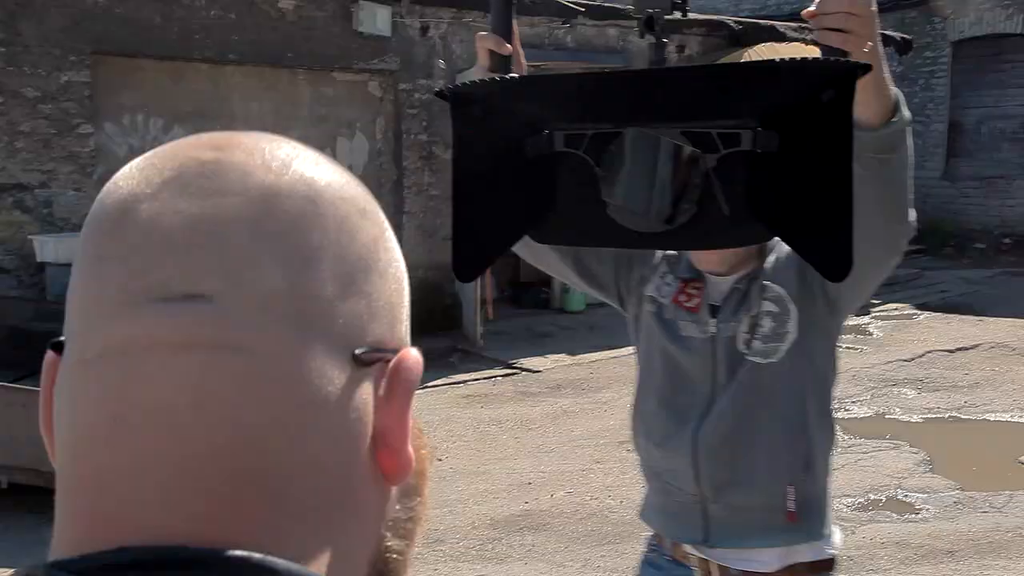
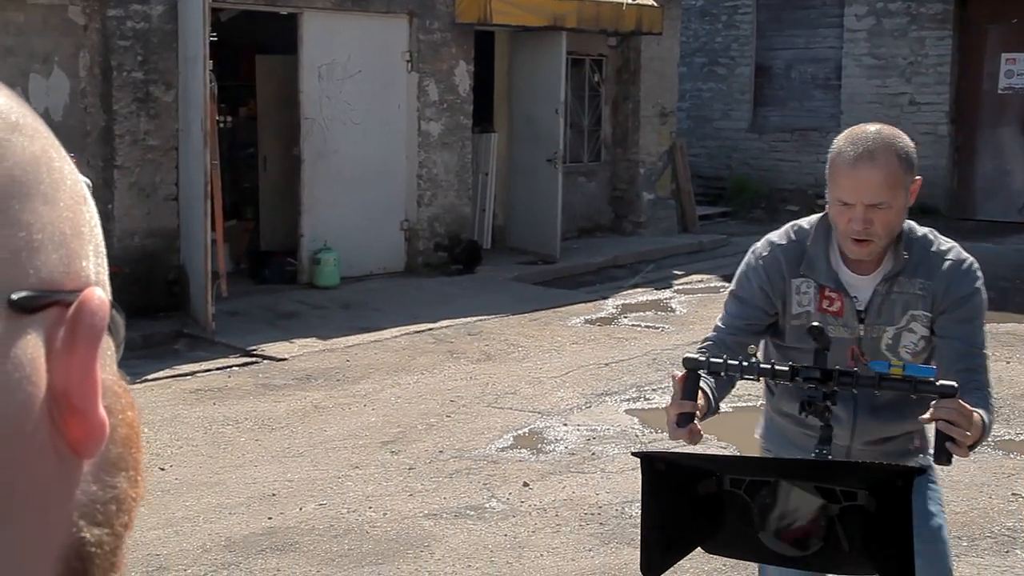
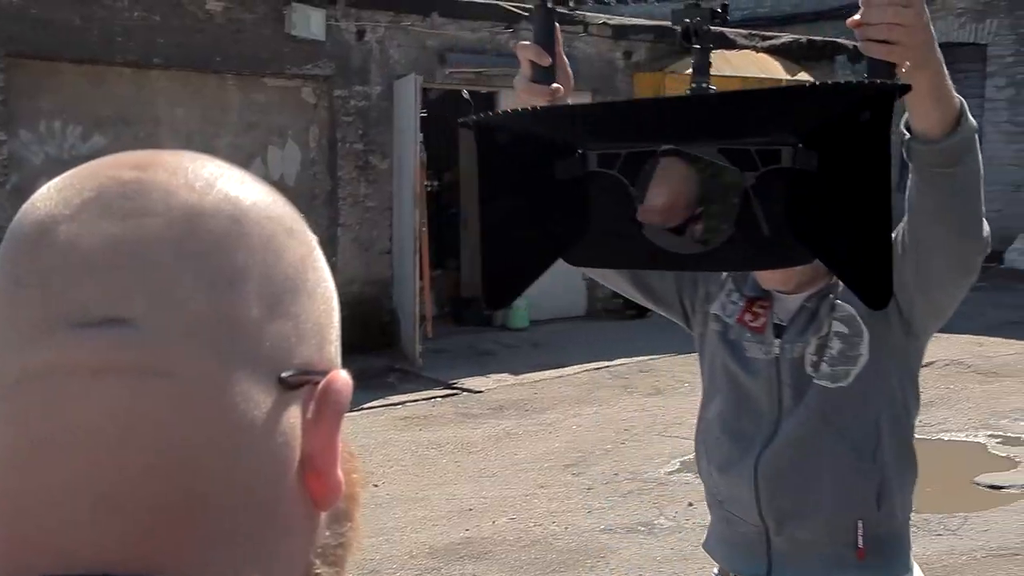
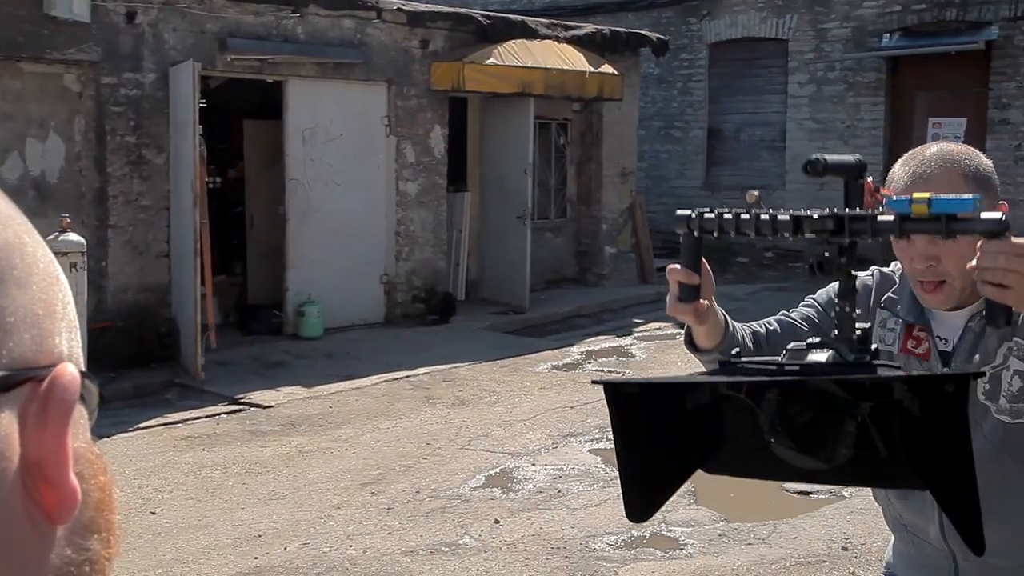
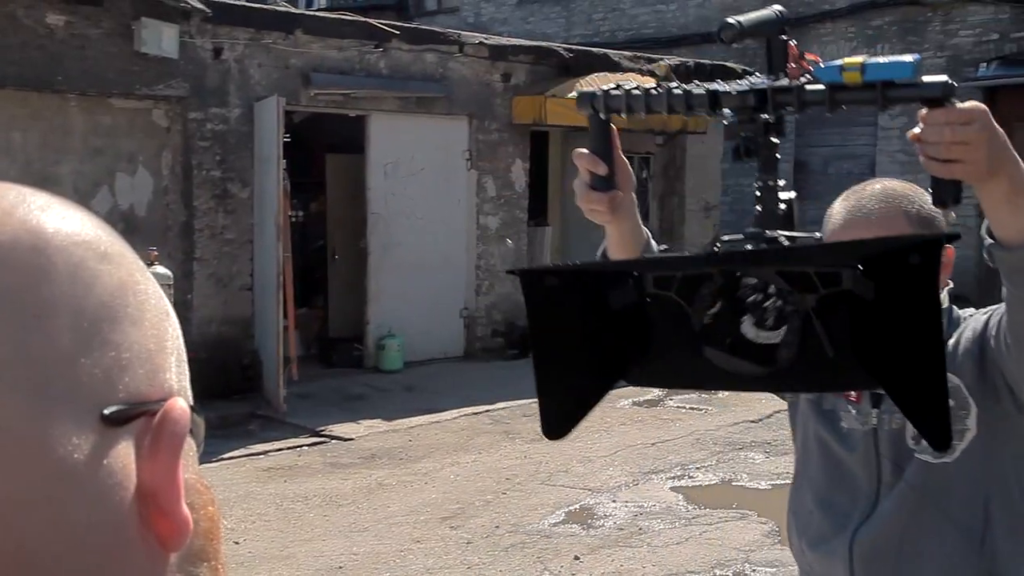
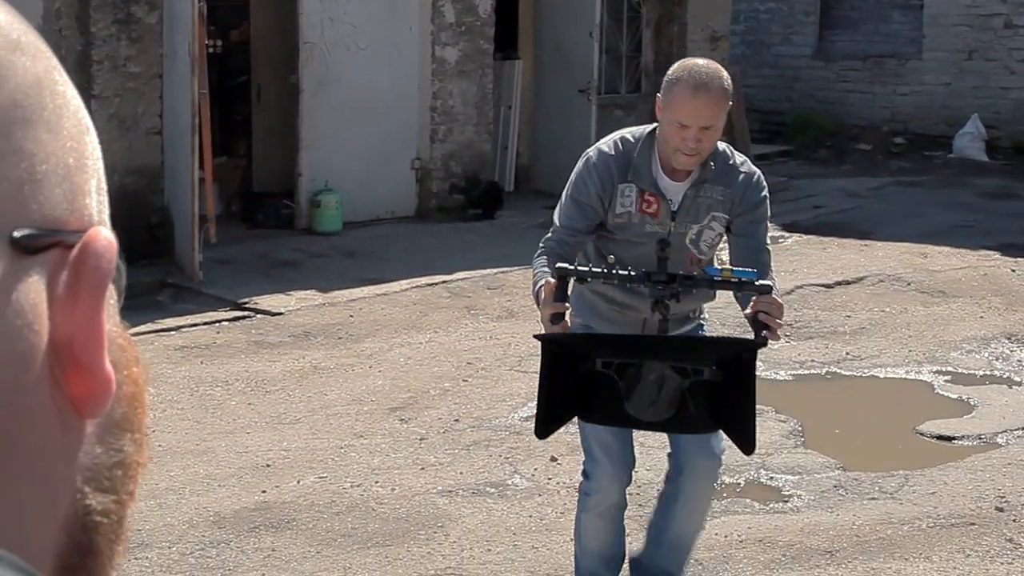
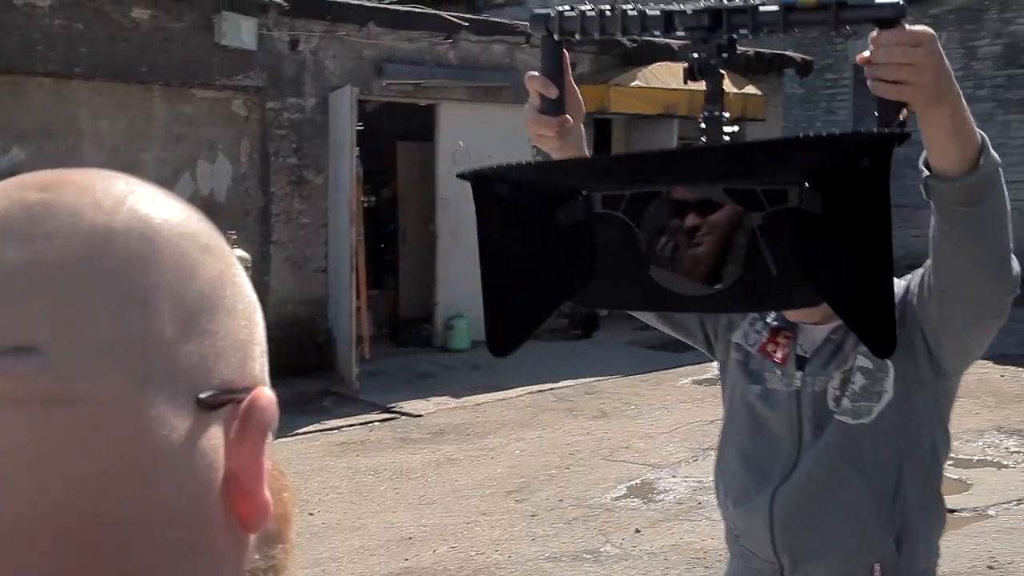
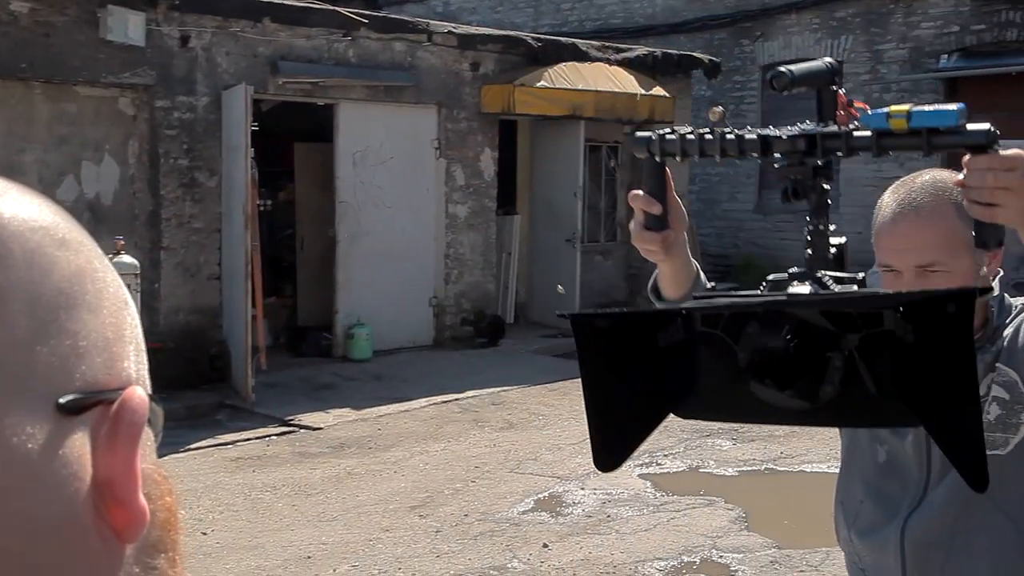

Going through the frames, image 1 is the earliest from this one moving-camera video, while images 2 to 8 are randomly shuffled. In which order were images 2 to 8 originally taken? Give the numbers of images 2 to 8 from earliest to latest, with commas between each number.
3, 7, 5, 8, 4, 2, 6
